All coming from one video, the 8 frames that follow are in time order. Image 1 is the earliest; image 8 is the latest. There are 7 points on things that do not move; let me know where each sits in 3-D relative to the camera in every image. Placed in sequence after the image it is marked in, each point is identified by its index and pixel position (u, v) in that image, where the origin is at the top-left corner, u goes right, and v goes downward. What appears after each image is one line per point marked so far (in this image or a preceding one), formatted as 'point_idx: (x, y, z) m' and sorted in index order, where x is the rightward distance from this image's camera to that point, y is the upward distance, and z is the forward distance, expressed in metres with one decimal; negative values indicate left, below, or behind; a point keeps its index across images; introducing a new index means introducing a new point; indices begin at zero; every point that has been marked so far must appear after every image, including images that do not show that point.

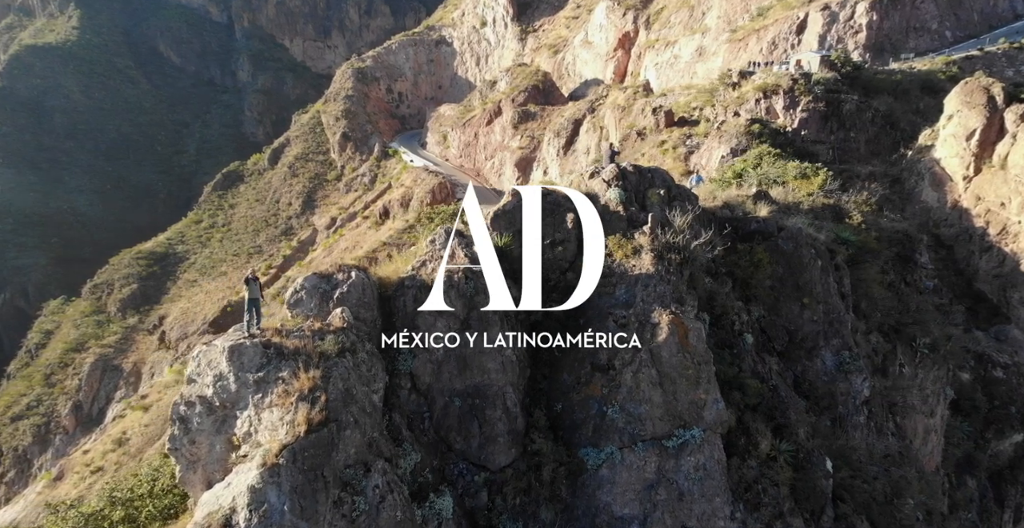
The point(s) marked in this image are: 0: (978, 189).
0: (+11.6, +2.0, +17.4) m
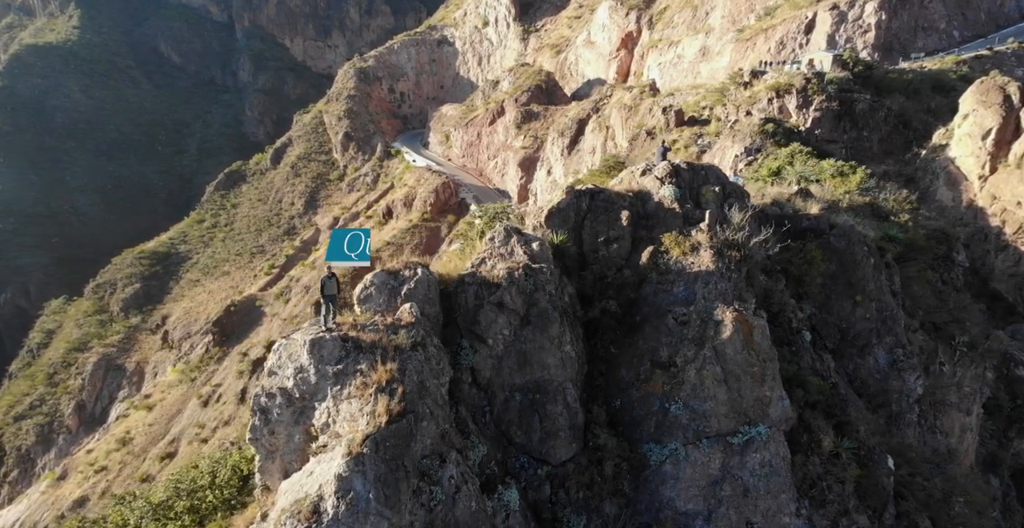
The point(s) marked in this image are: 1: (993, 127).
0: (+12.2, +2.0, +17.4) m
1: (+12.1, +3.7, +17.5) m
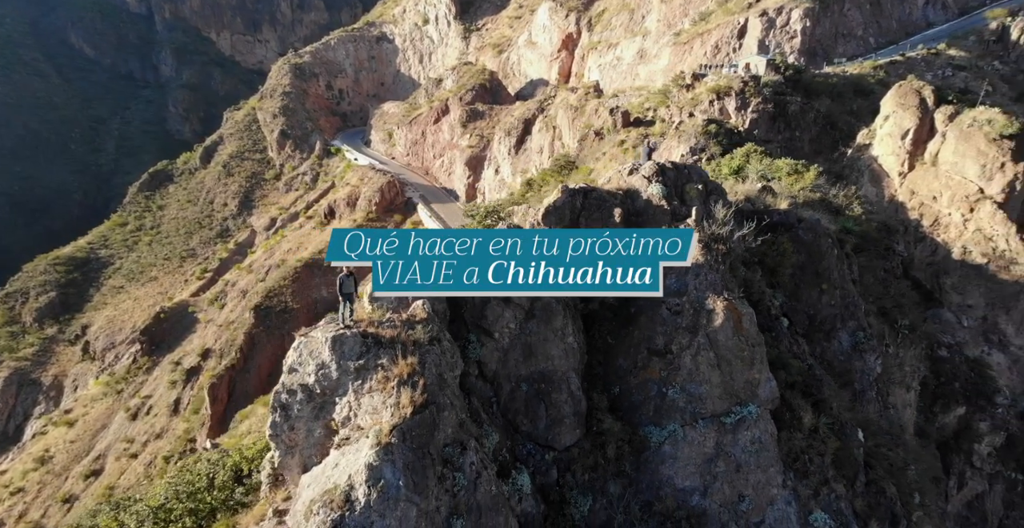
0: (+11.1, +2.3, +18.9) m
1: (+11.0, +3.9, +19.0) m
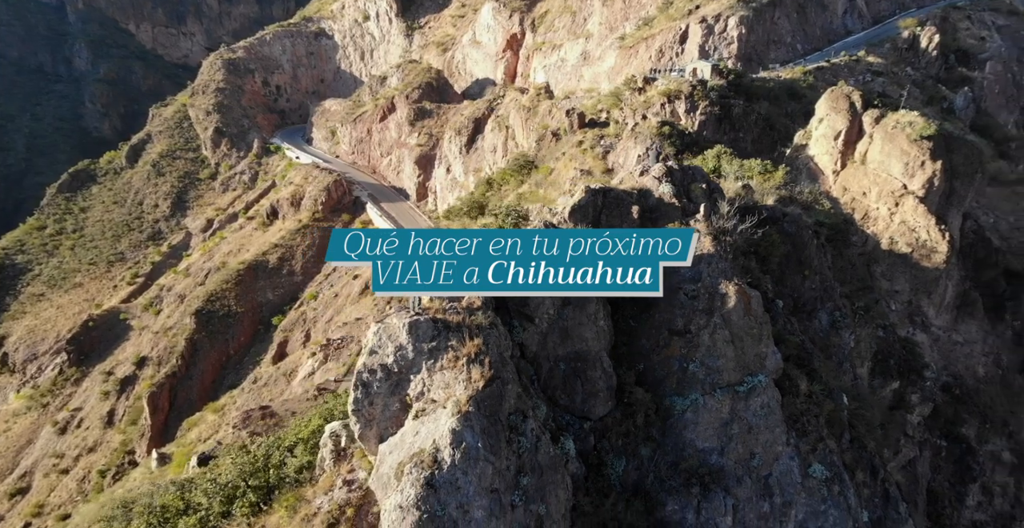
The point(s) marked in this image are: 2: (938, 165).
0: (+10.4, +2.6, +20.8) m
1: (+10.2, +4.2, +20.9) m
2: (+11.8, +2.8, +18.9) m
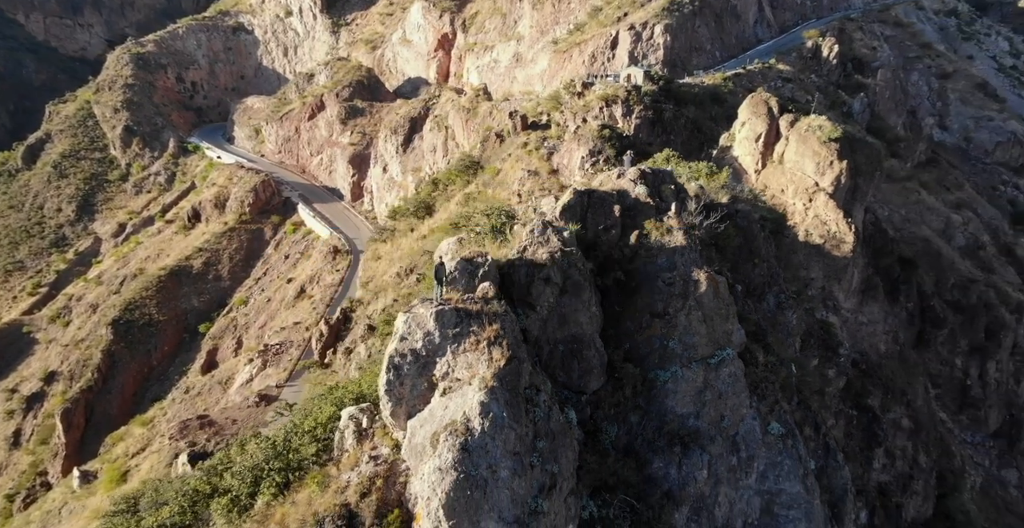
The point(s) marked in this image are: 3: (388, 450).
0: (+8.9, +2.9, +23.1) m
1: (+8.7, +4.6, +23.1) m
2: (+10.5, +3.2, +21.4) m
3: (-1.9, -2.9, +10.6) m
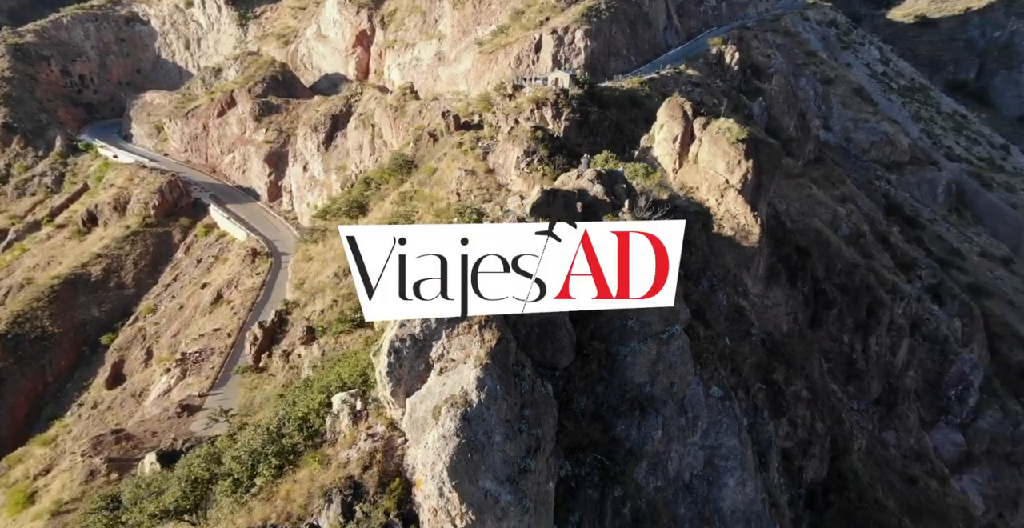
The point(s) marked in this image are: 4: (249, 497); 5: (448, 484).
0: (+6.7, +3.3, +25.4) m
1: (+6.5, +4.9, +25.4) m
2: (+8.5, +3.6, +23.9) m
3: (-2.2, -2.9, +11.6) m
4: (-4.6, -4.0, +11.5) m
5: (-1.0, -3.4, +10.2) m
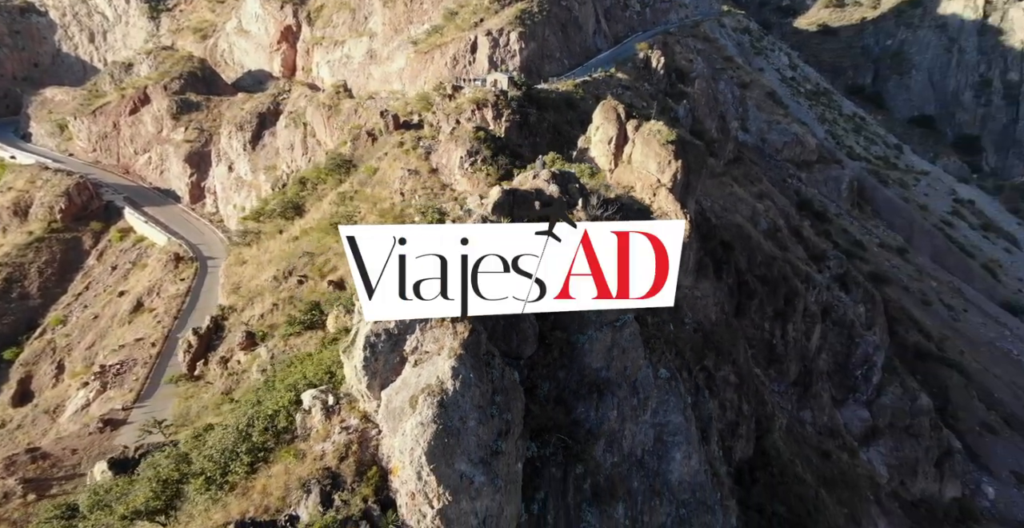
0: (+4.4, +3.5, +26.8) m
1: (+4.2, +5.1, +26.7) m
2: (+6.4, +3.8, +25.5) m
3: (-2.8, -2.8, +12.1) m
4: (-5.1, -4.0, +11.8) m
5: (-1.4, -3.3, +10.8) m
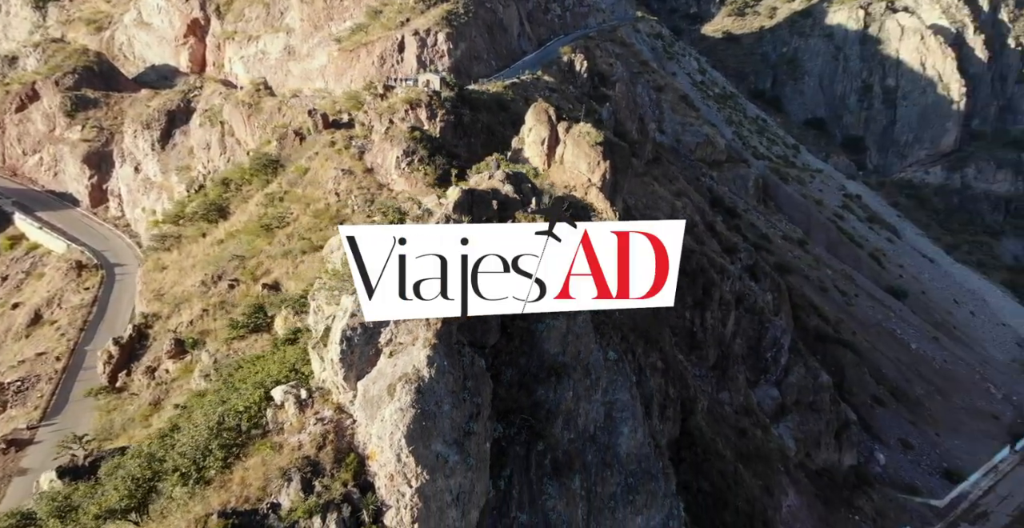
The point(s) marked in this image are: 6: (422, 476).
0: (+1.8, +3.7, +28.1) m
1: (+1.5, +5.3, +28.0) m
2: (+3.9, +4.1, +27.0) m
3: (-3.5, -2.8, +12.6) m
4: (-5.6, -4.0, +12.0) m
5: (-1.8, -3.2, +11.5) m
6: (-1.6, -3.7, +11.6) m
